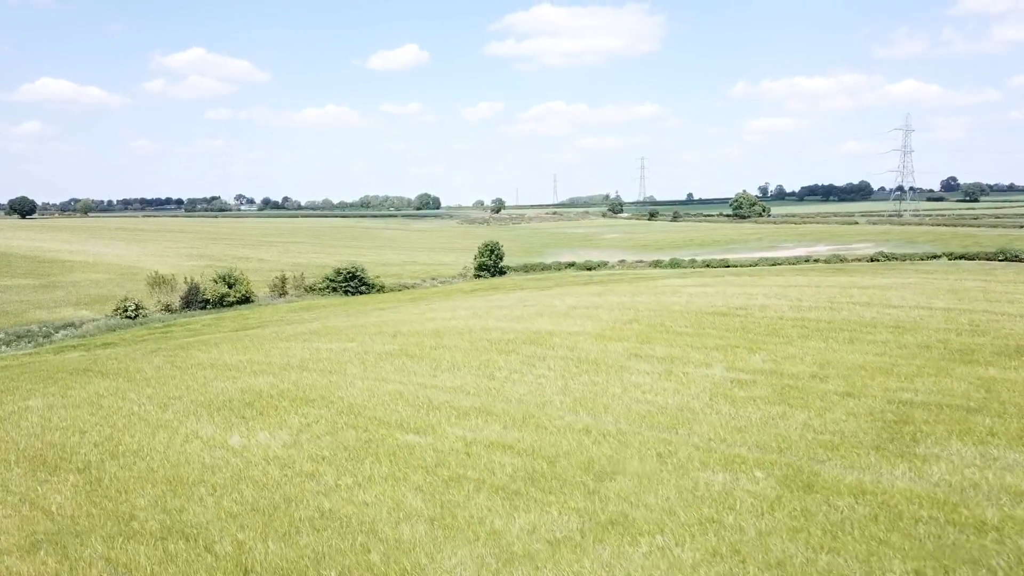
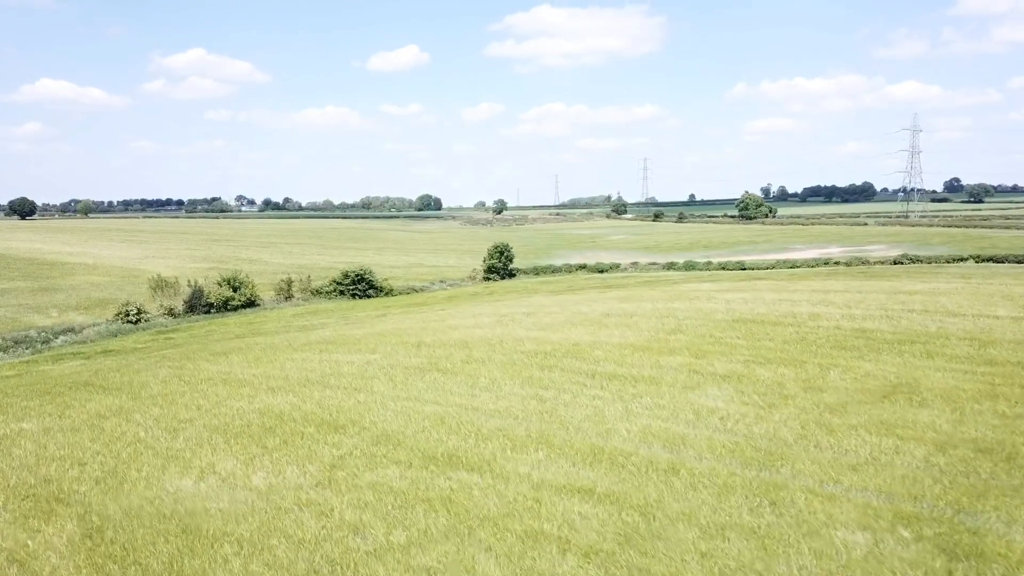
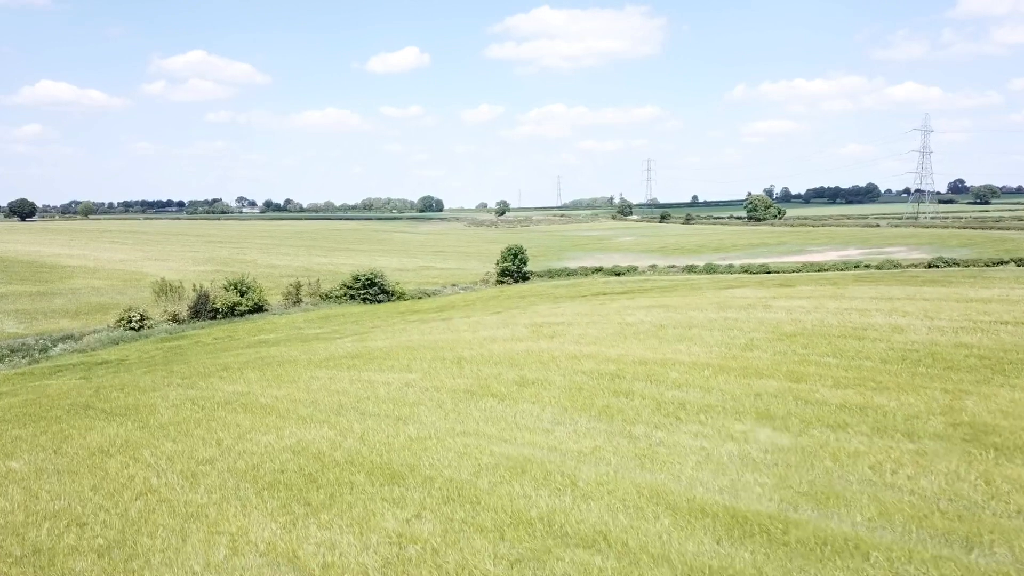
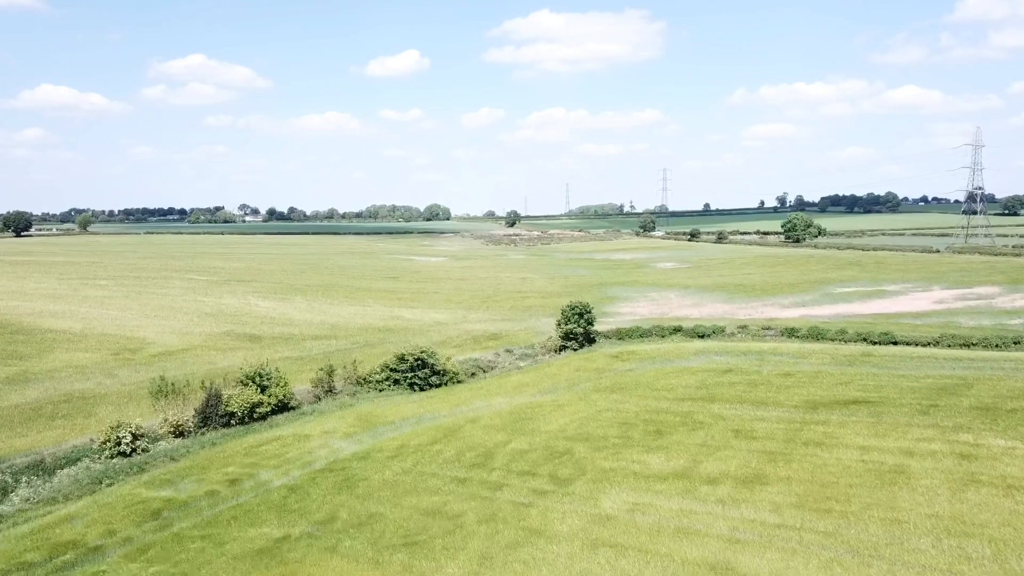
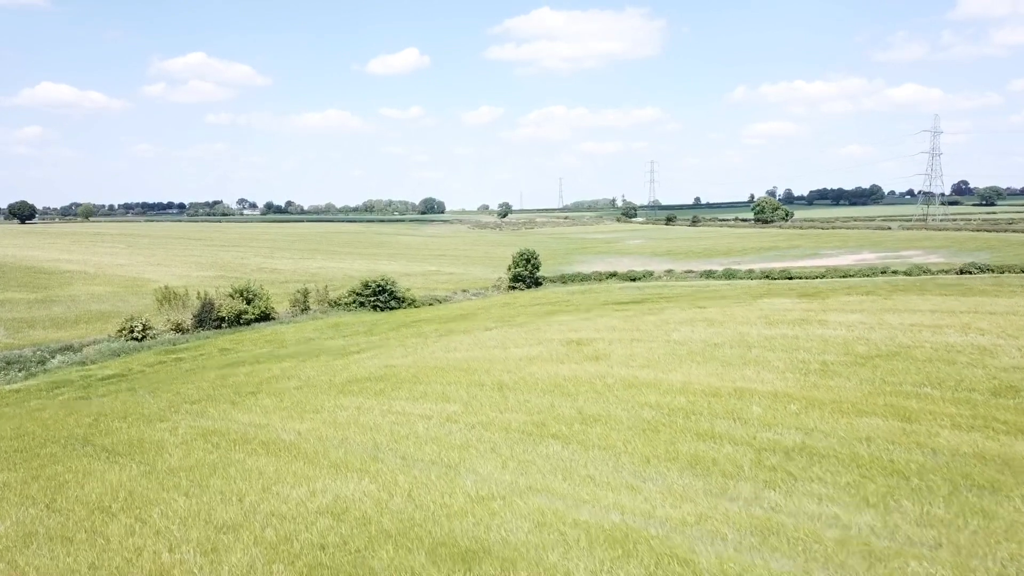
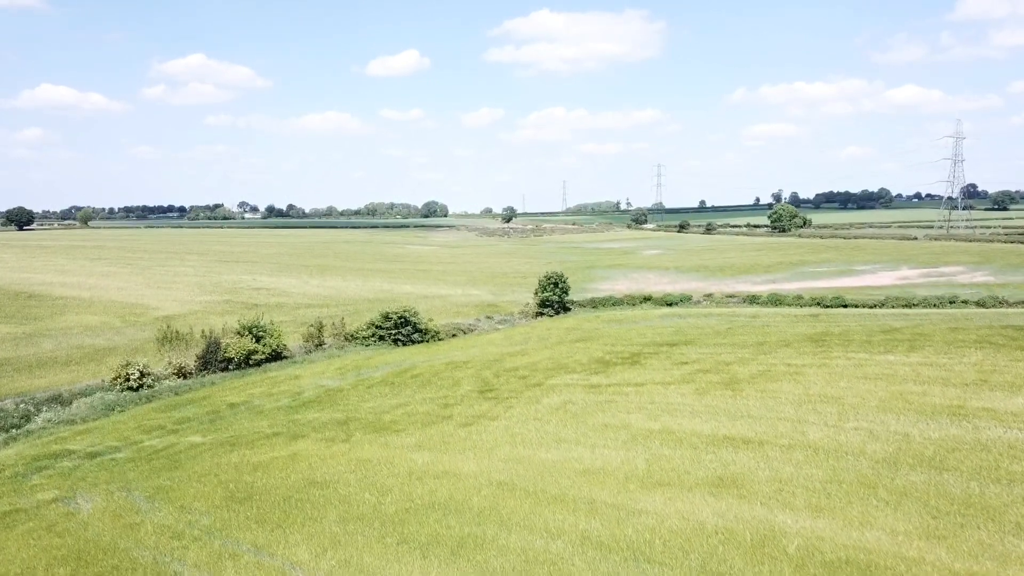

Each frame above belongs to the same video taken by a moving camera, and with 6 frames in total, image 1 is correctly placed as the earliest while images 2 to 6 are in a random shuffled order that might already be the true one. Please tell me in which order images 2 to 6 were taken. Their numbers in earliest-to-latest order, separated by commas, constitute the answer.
2, 3, 5, 6, 4
